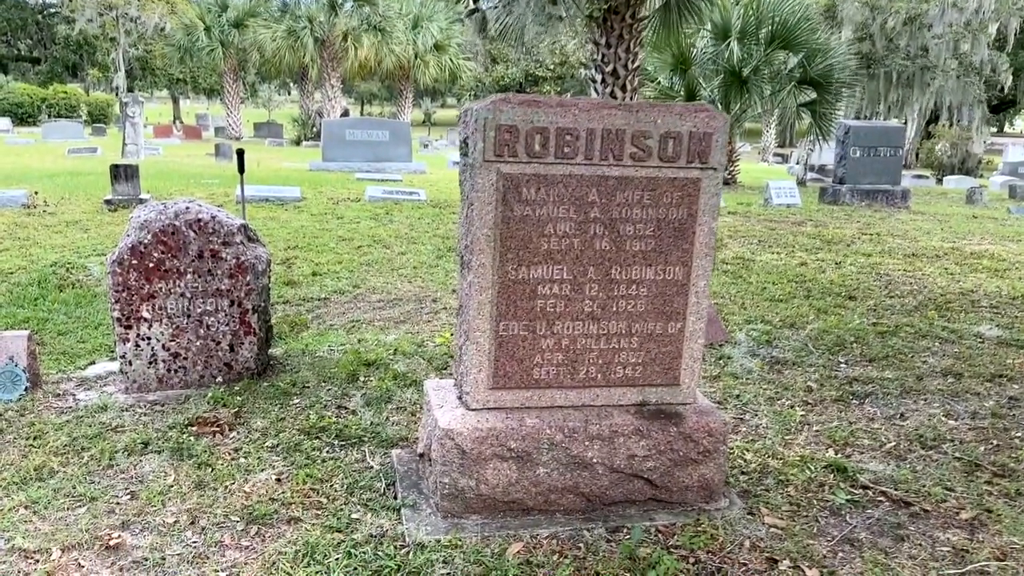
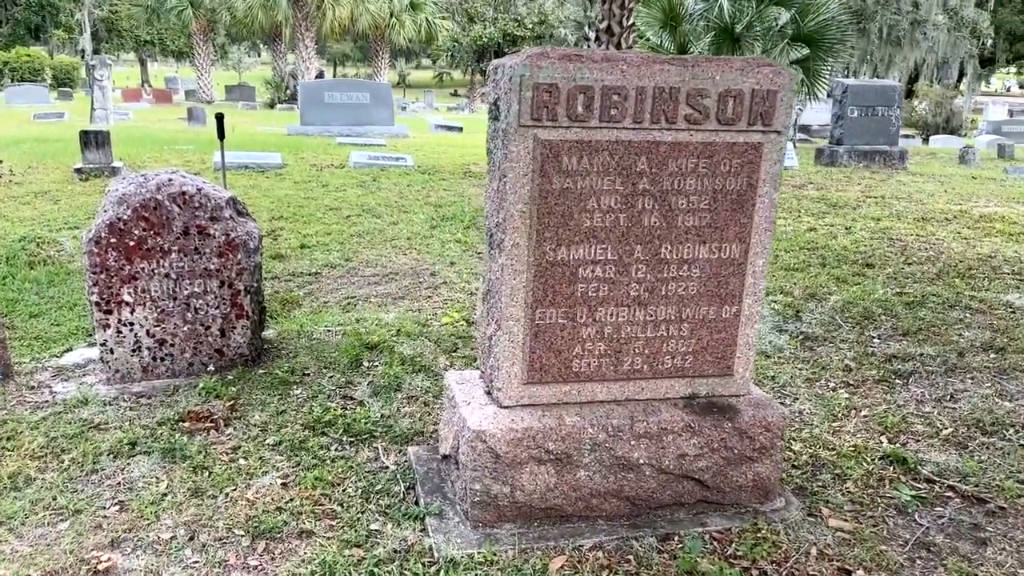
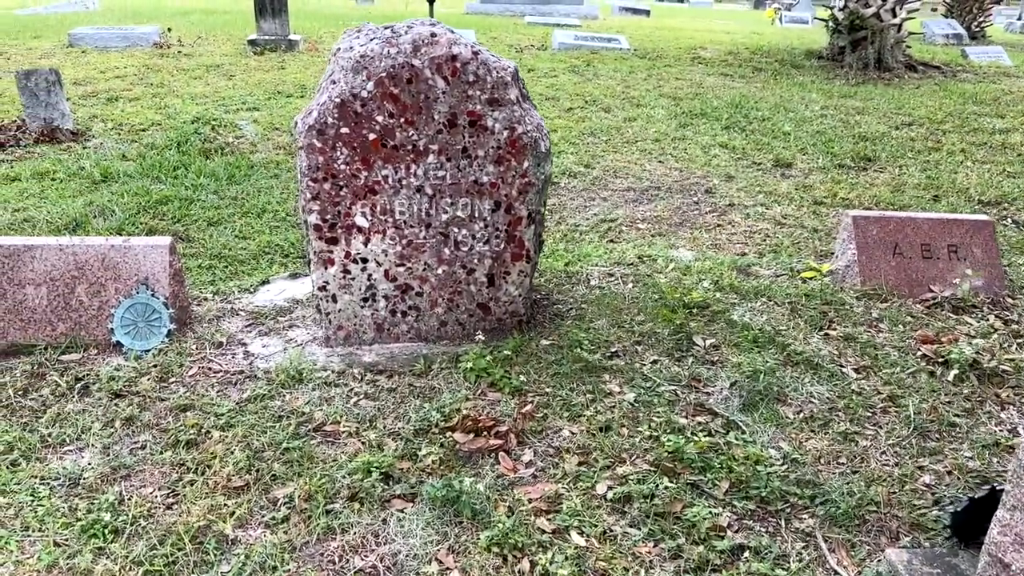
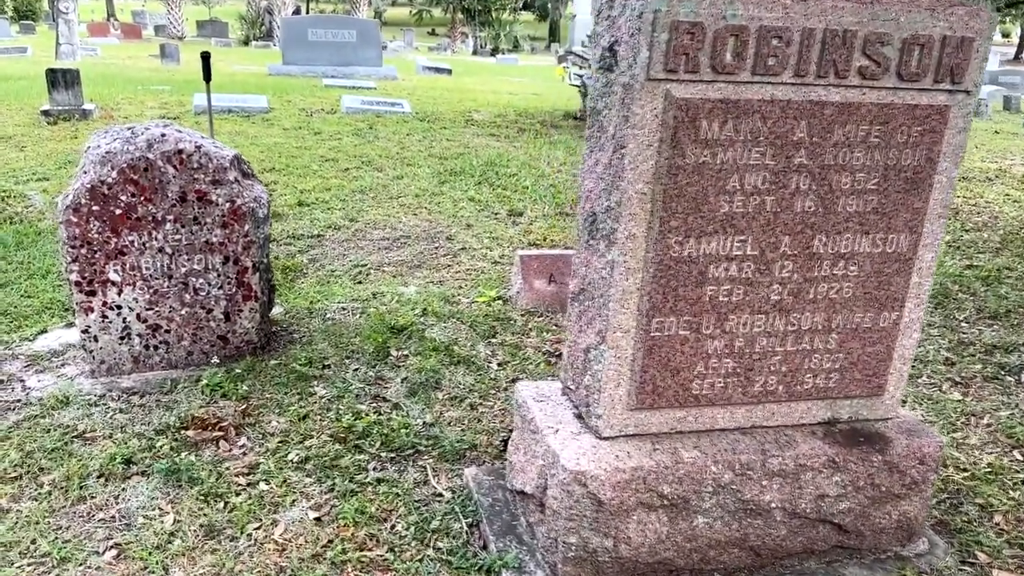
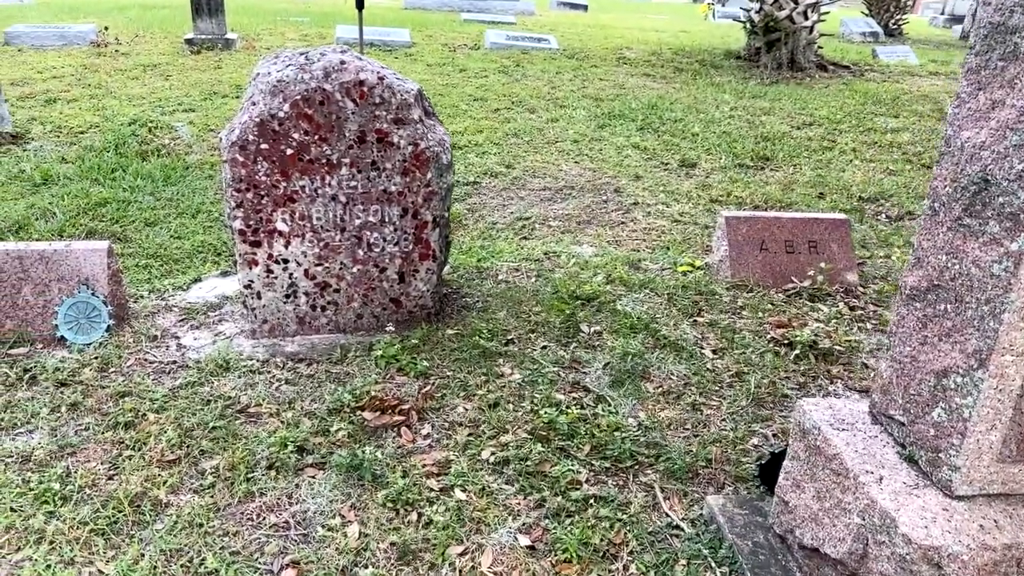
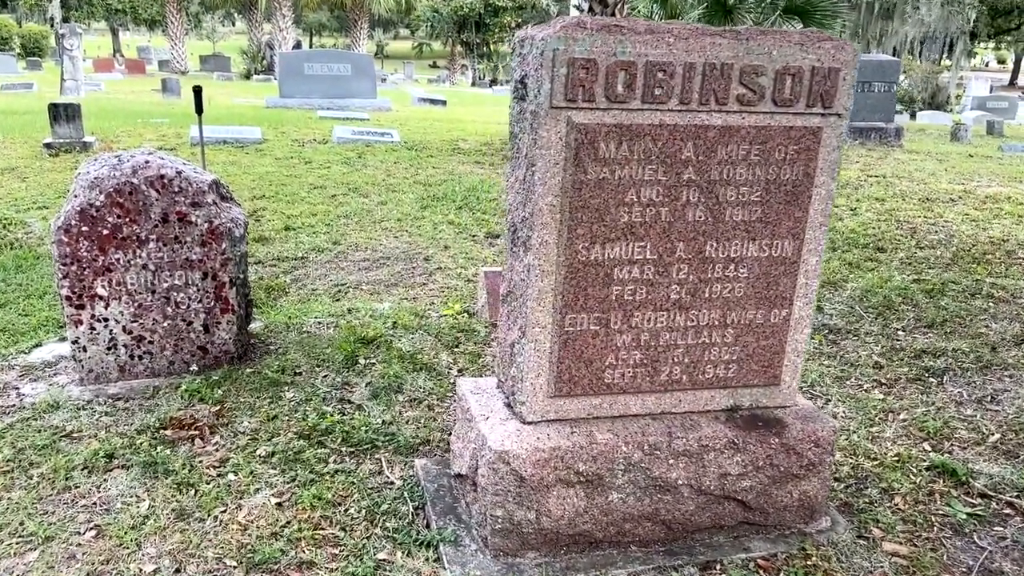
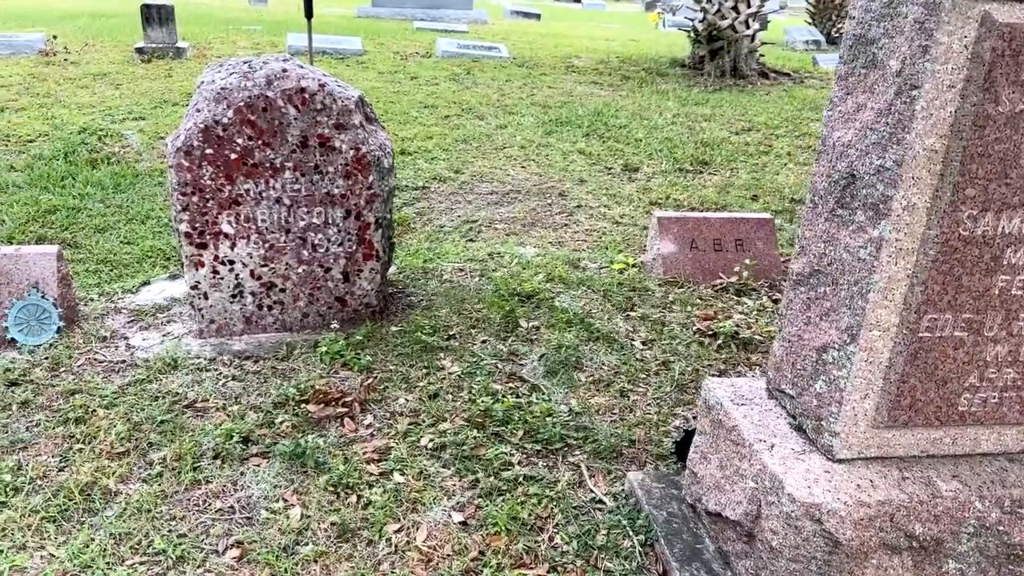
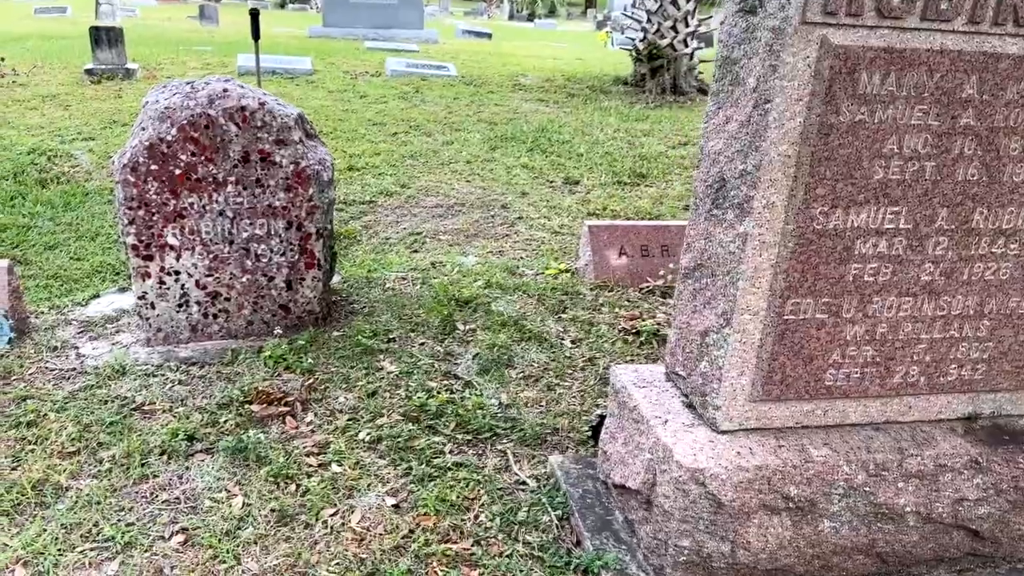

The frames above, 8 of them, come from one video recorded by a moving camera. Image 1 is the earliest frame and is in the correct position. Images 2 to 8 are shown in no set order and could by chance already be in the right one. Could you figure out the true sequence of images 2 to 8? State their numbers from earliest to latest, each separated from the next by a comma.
2, 6, 4, 8, 7, 5, 3
